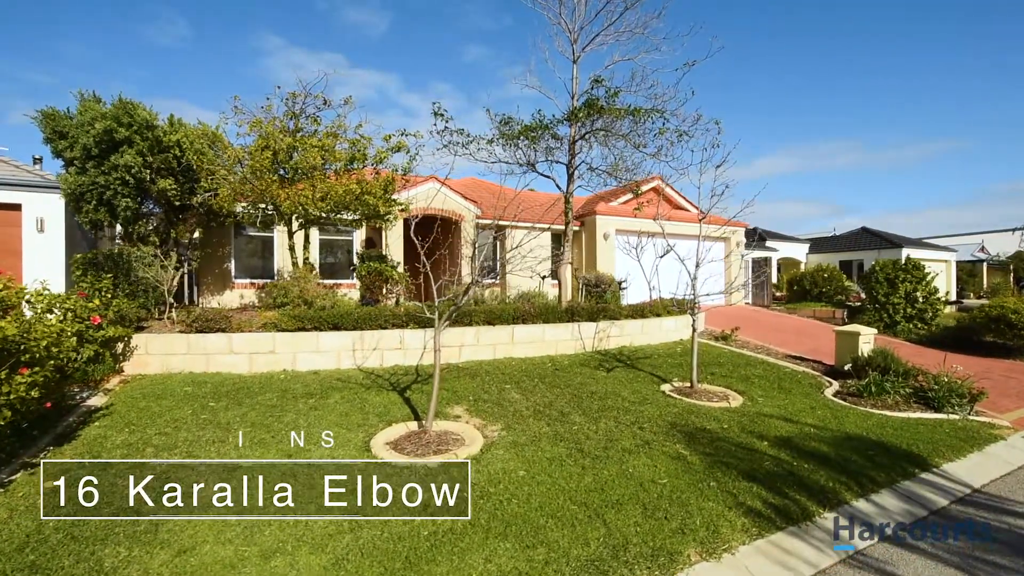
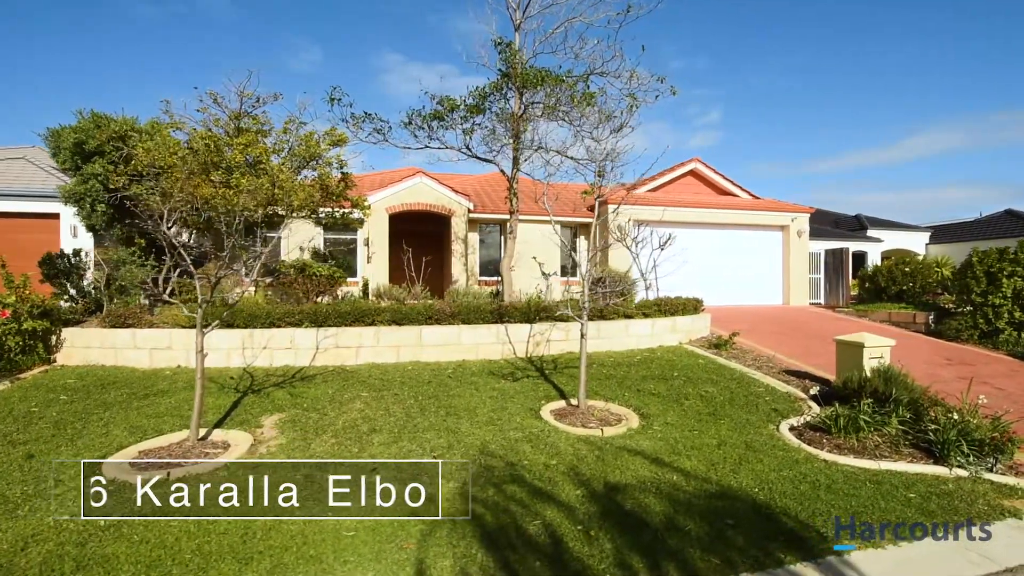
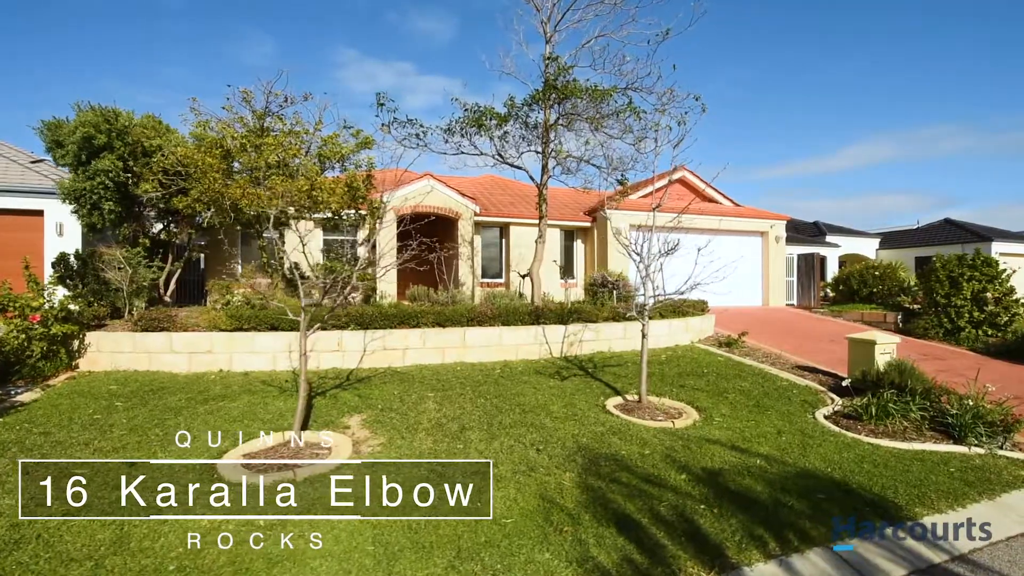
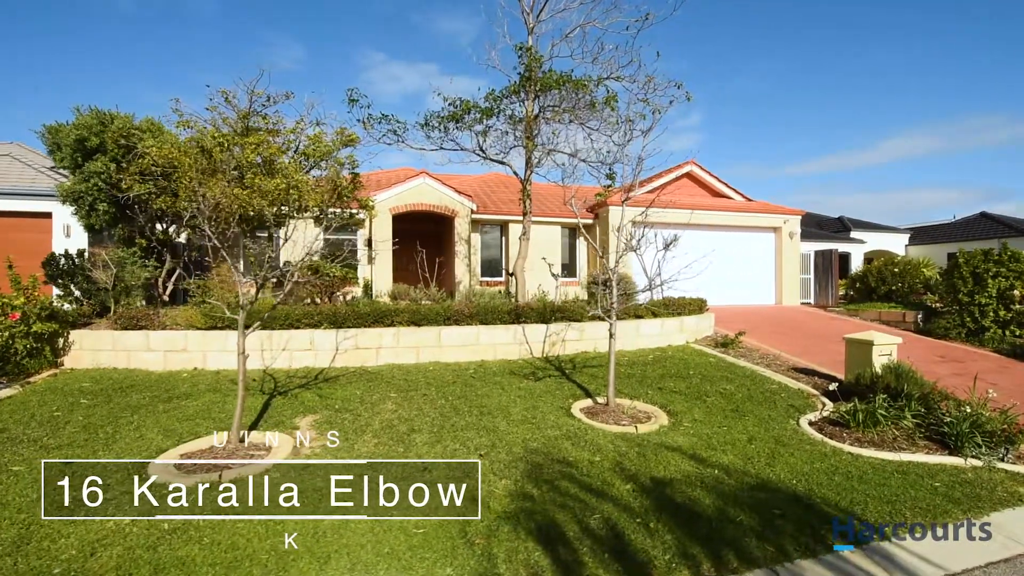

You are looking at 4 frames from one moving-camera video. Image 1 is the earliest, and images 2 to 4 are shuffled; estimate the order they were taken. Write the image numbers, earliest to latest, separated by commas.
3, 4, 2
